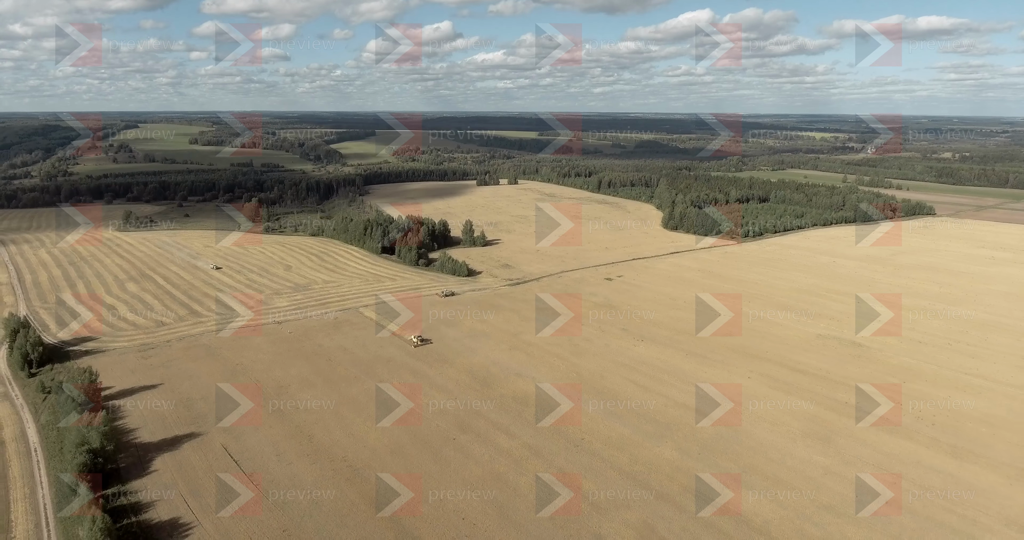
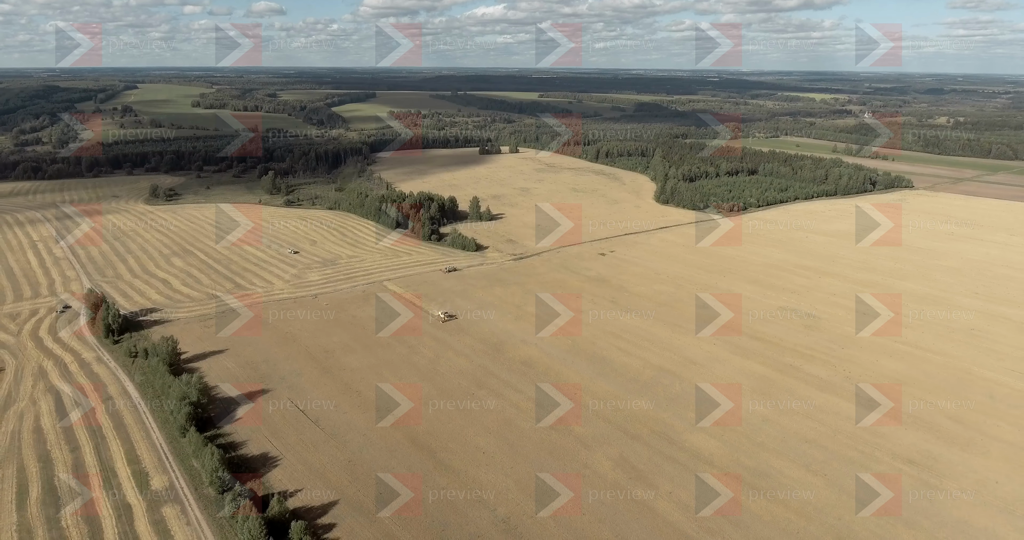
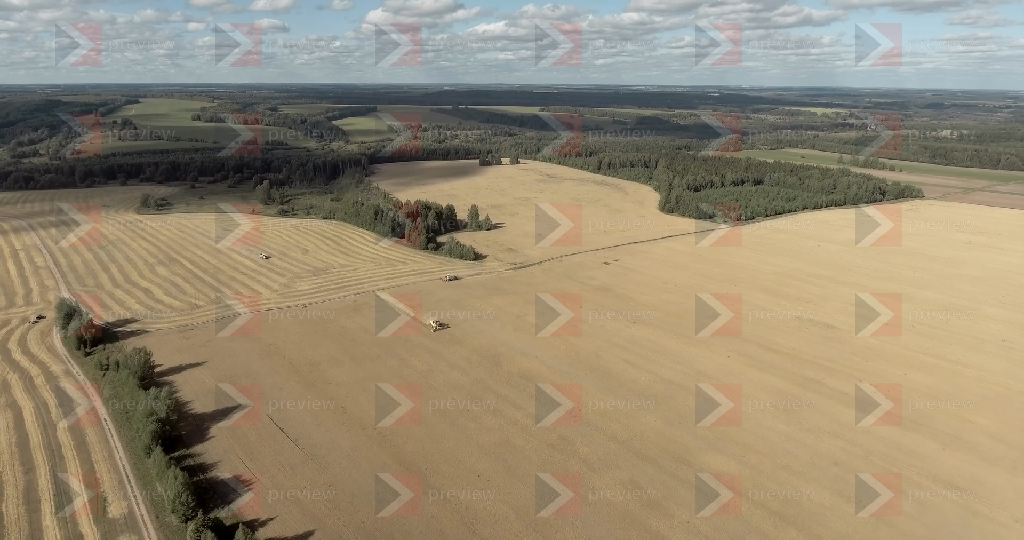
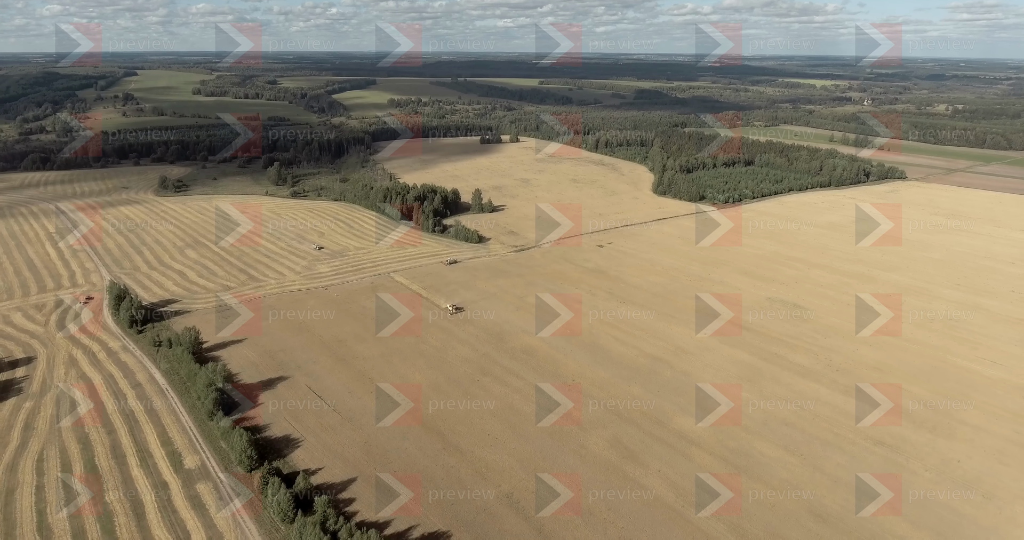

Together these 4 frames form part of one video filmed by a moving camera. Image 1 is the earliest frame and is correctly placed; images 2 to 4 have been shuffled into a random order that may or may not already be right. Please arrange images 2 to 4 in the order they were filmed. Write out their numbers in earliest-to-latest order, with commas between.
3, 2, 4
